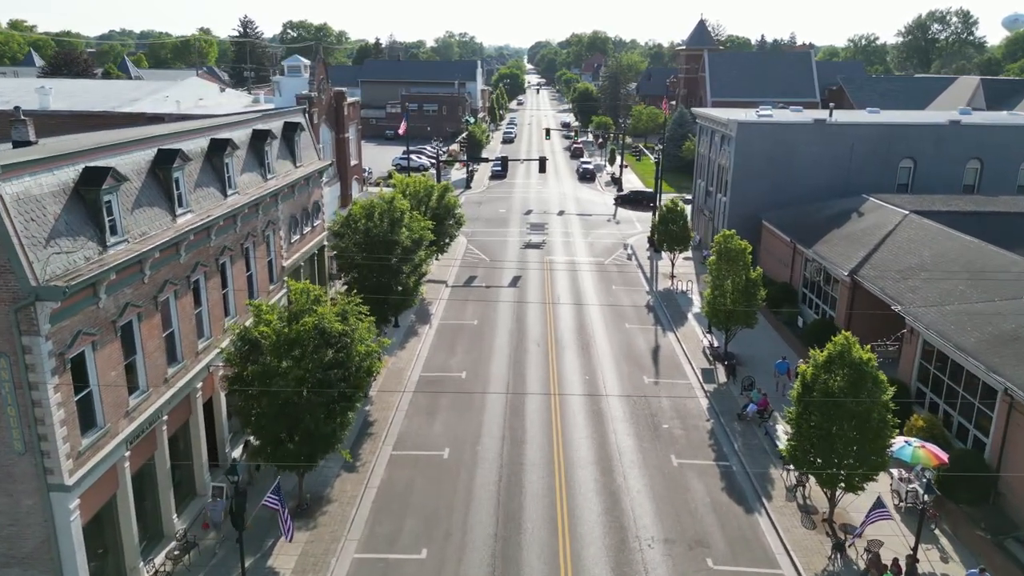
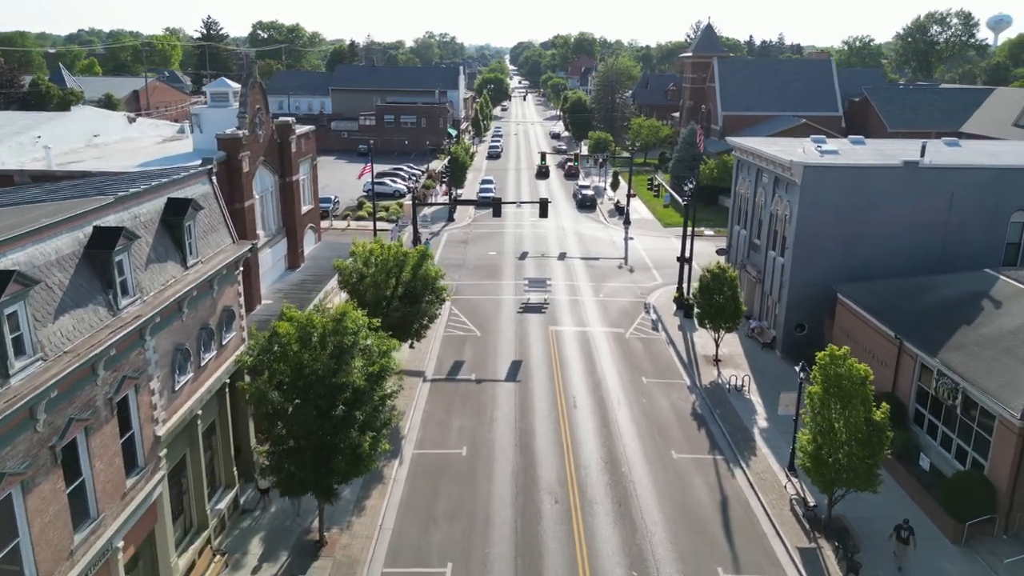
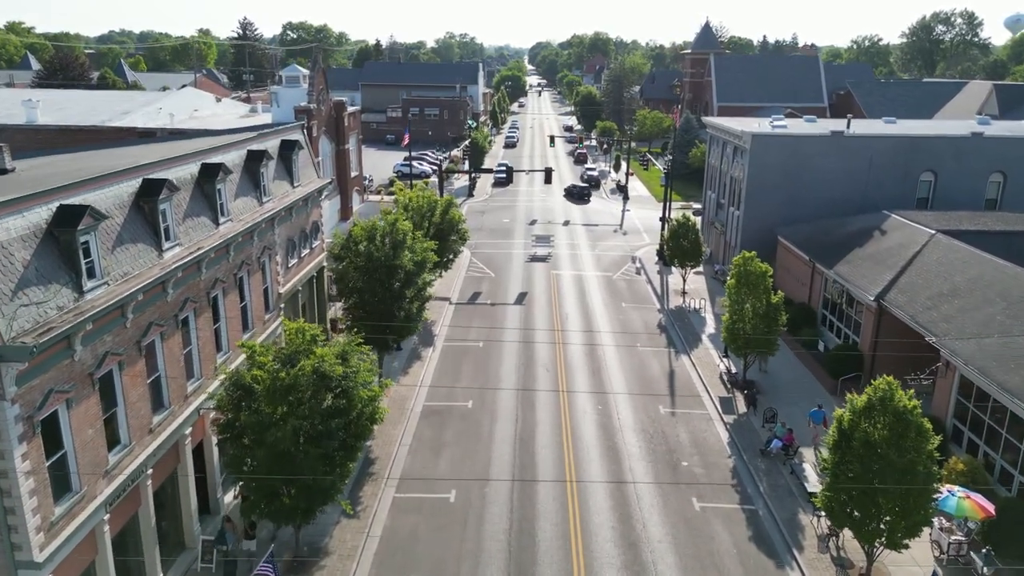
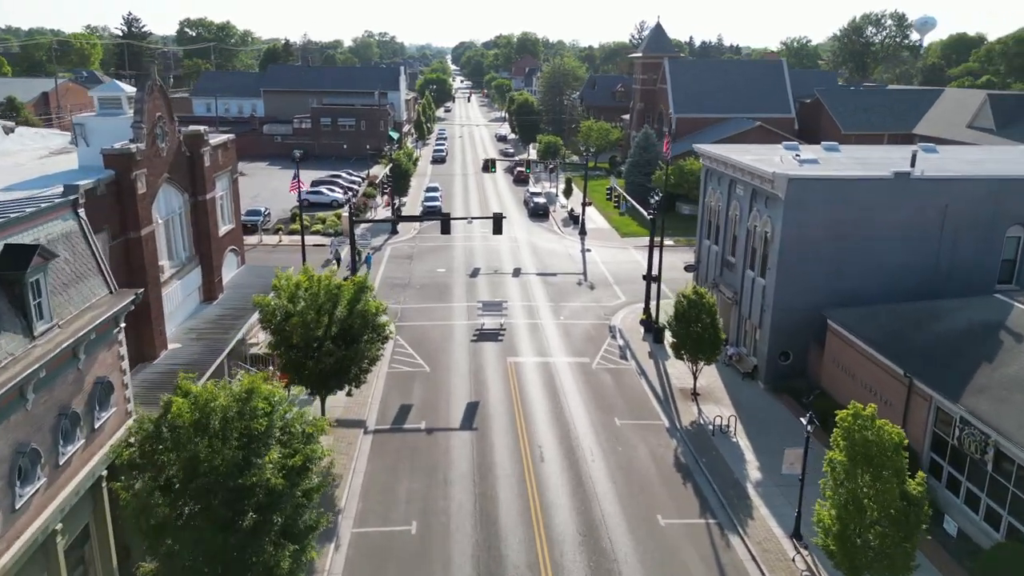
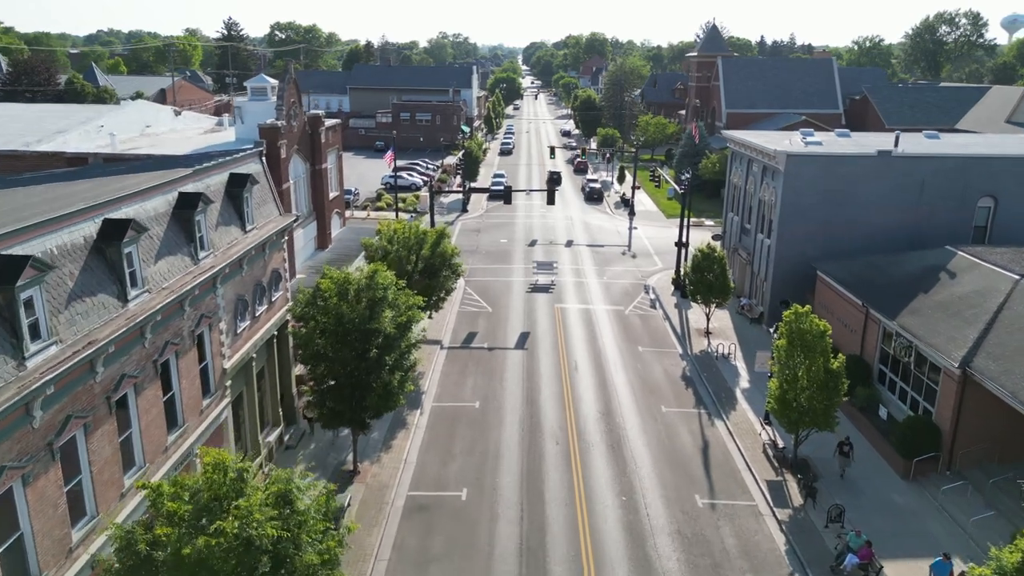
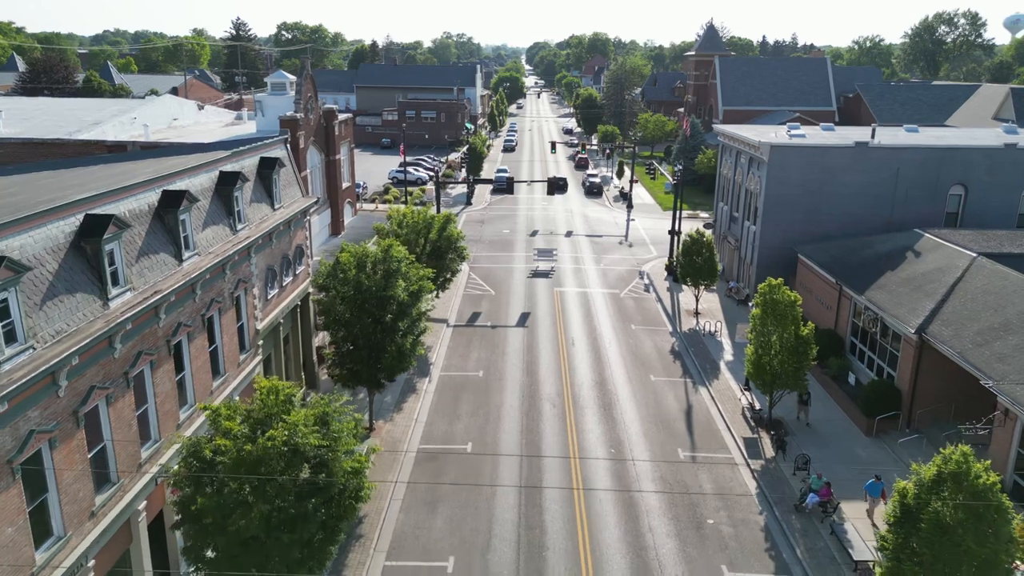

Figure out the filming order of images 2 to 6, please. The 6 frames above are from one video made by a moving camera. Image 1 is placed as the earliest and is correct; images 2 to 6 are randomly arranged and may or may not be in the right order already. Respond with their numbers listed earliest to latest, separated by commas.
3, 6, 5, 2, 4
